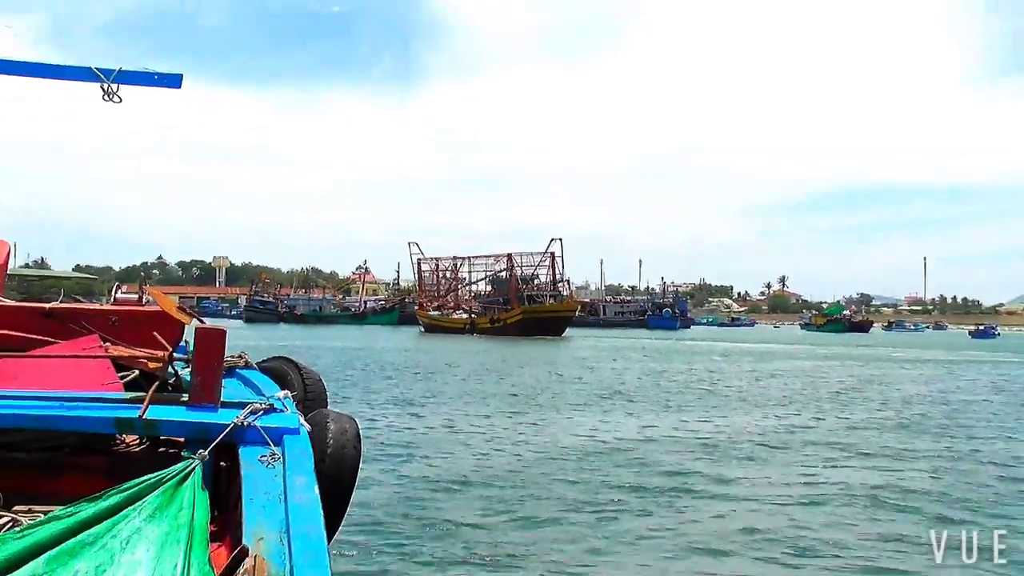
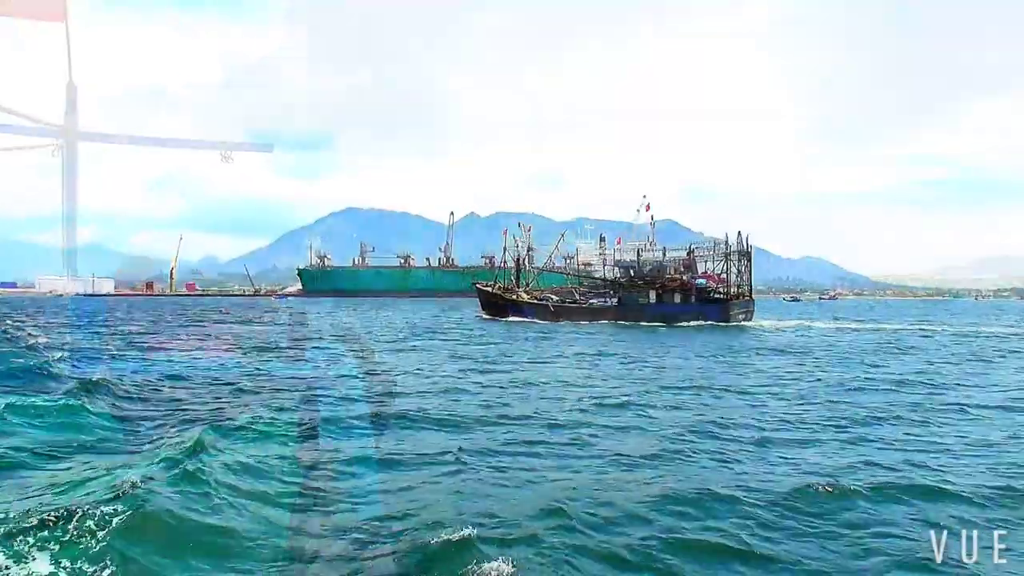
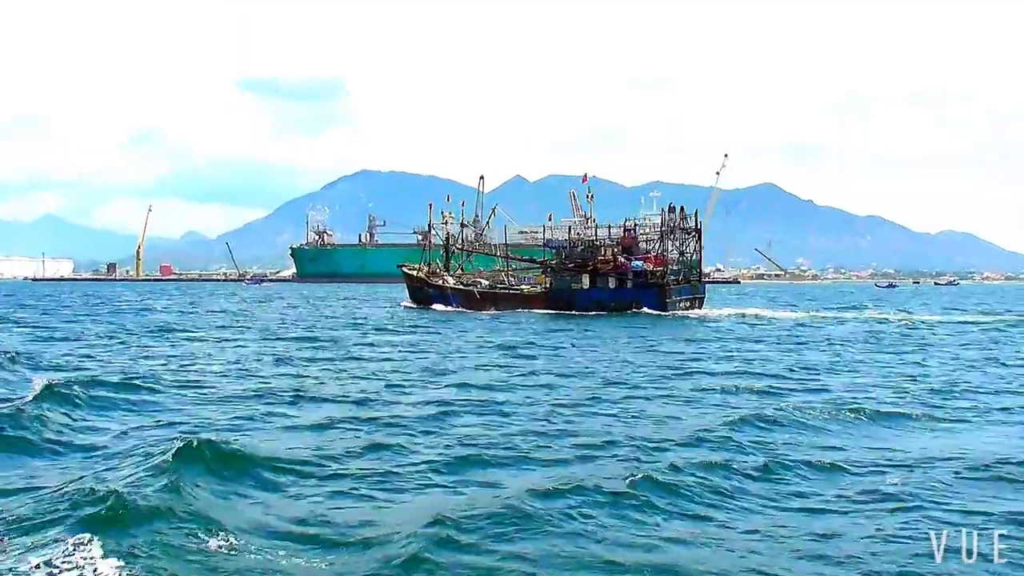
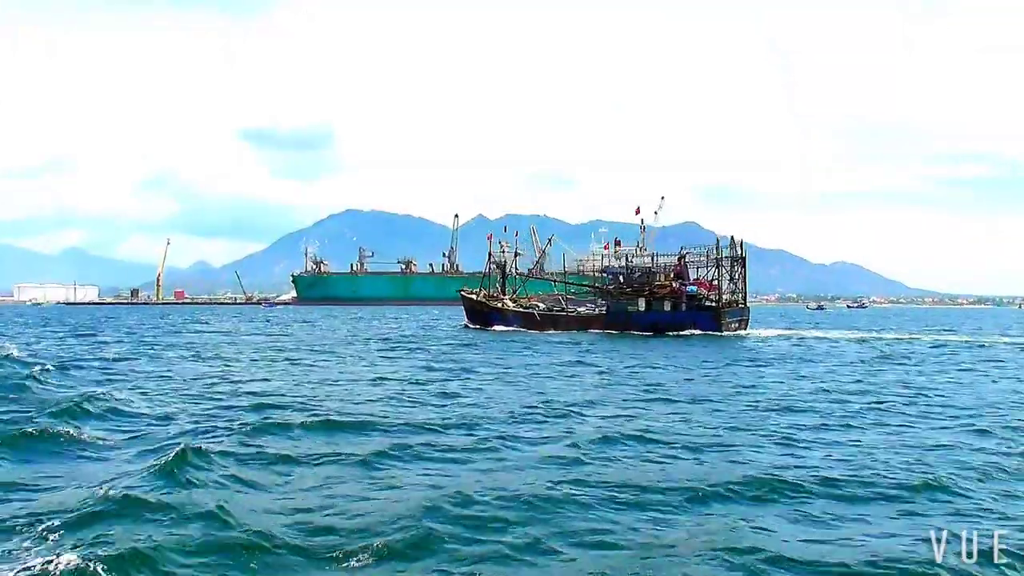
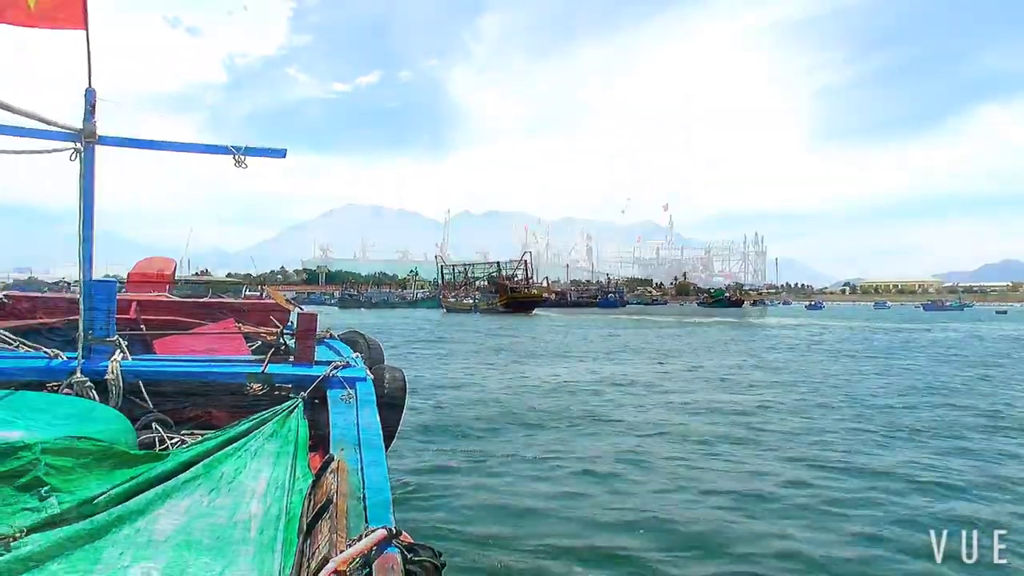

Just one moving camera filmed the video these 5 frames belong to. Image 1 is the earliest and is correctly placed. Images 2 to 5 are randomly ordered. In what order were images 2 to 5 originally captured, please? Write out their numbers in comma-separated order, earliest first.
5, 2, 4, 3
